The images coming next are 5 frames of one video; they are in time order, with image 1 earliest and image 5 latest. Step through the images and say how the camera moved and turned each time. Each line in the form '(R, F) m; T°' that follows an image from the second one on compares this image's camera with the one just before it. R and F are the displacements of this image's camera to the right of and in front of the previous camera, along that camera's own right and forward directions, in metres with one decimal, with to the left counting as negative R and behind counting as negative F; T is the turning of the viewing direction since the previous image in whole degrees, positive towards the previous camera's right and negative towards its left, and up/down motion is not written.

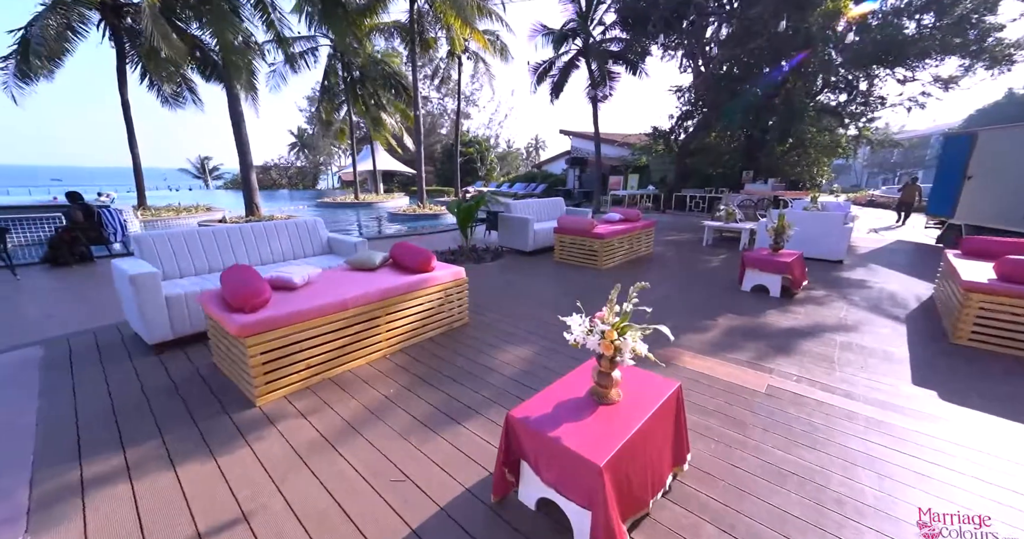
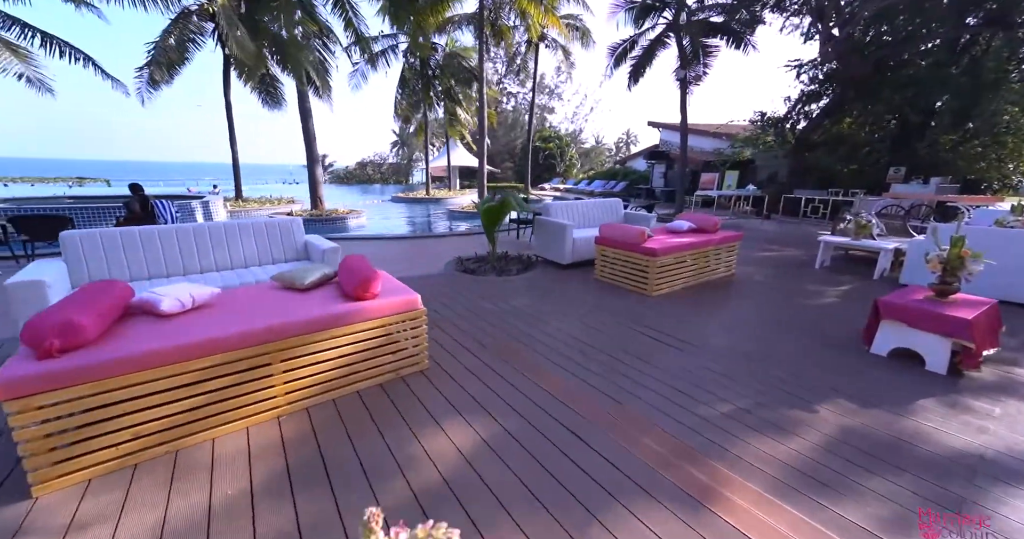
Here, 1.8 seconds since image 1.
(+0.7, +1.2) m; -13°
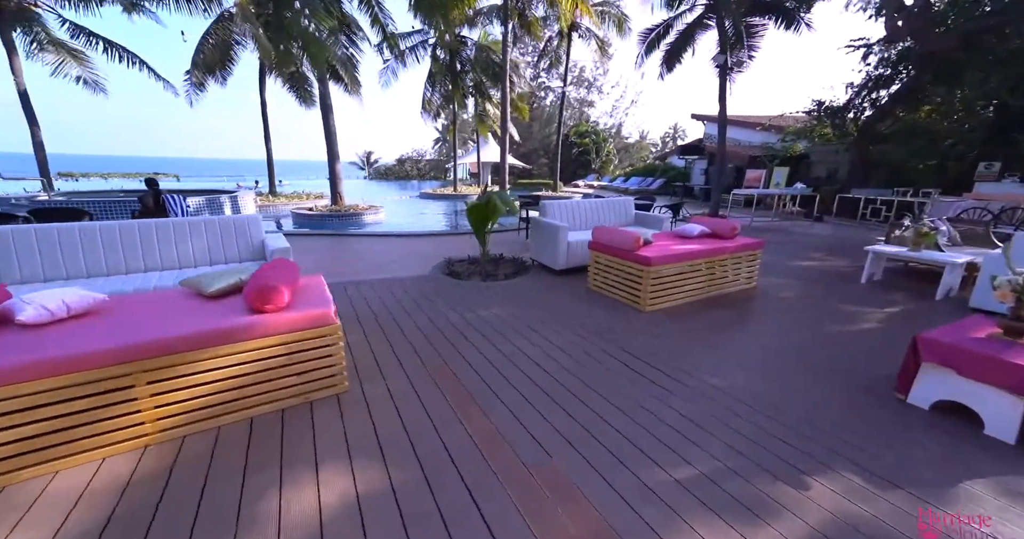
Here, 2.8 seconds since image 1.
(+0.6, +0.5) m; -6°
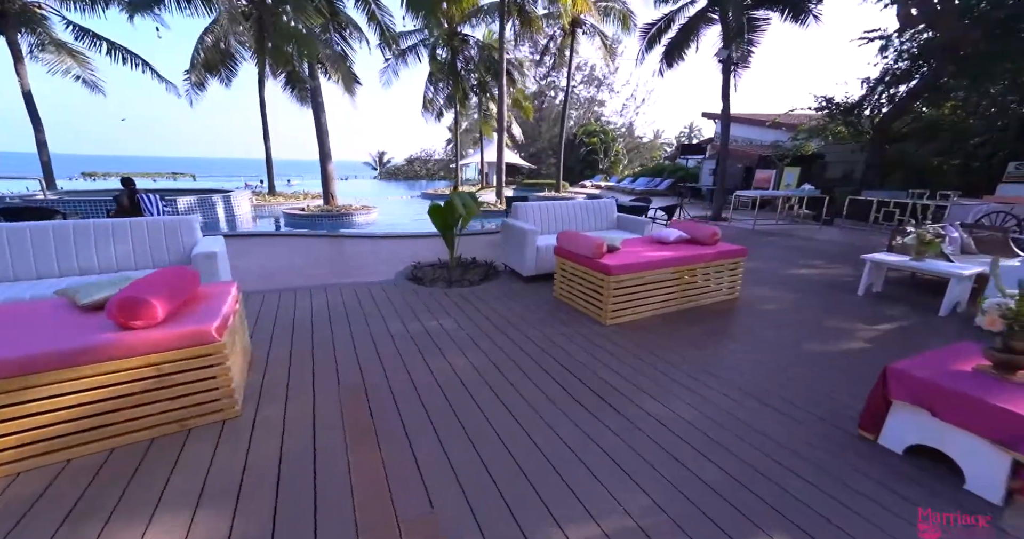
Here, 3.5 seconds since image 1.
(+0.5, +0.3) m; -2°
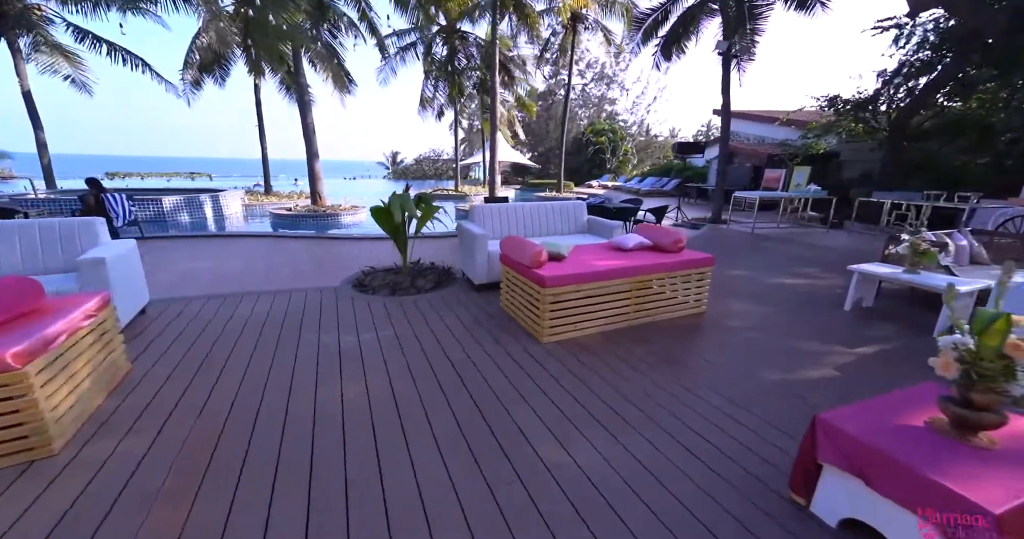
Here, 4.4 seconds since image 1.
(+0.7, +0.3) m; -2°
